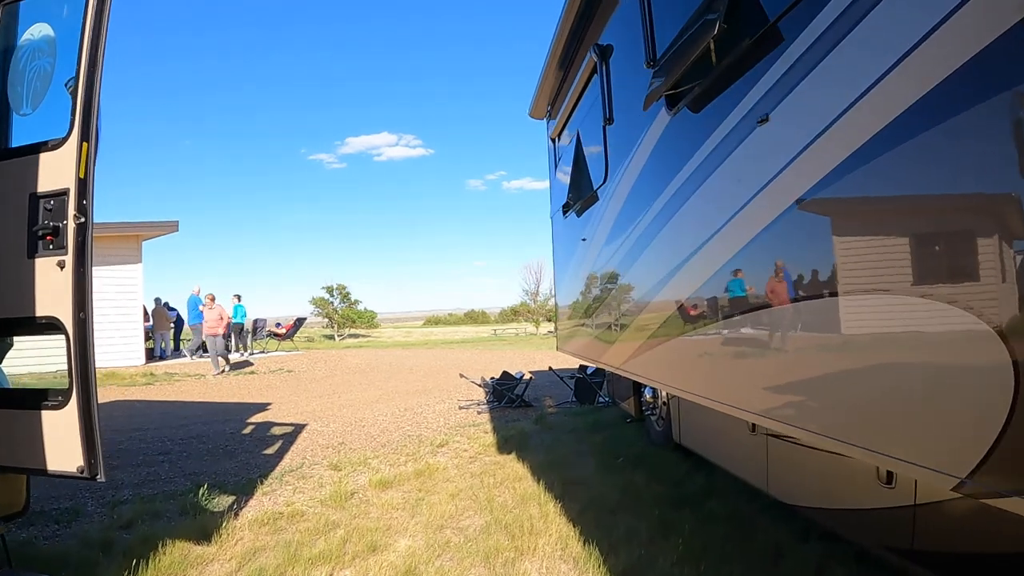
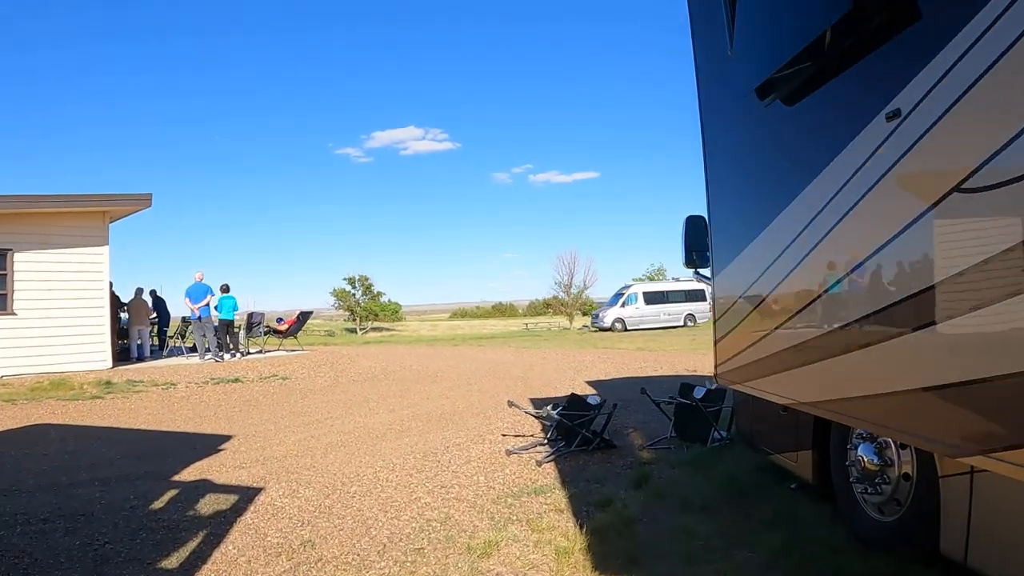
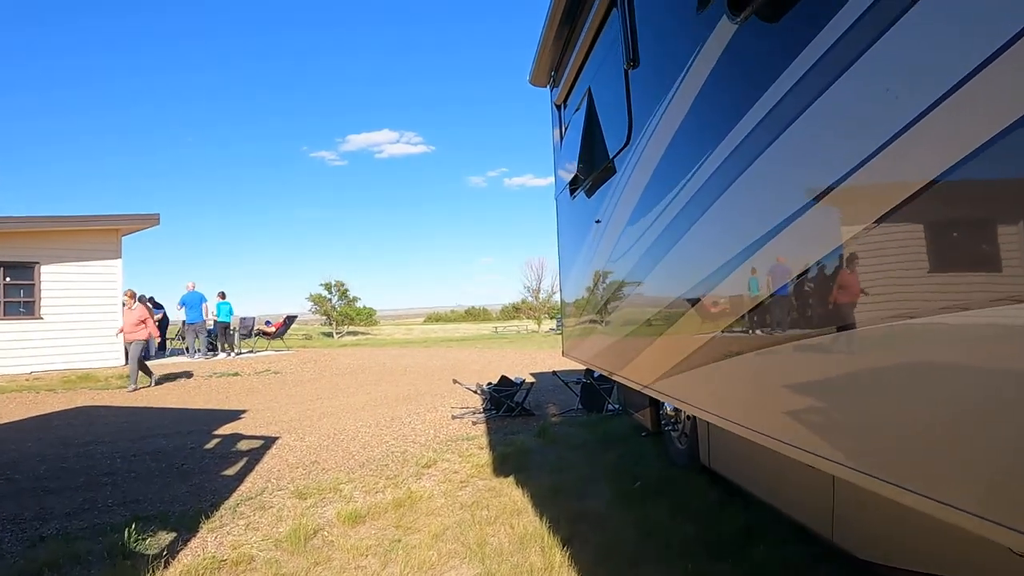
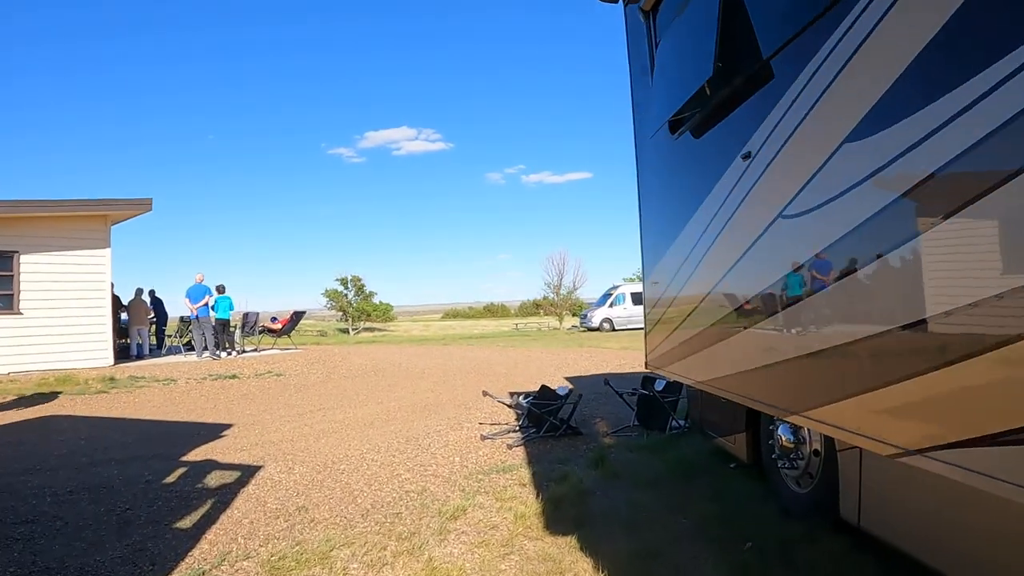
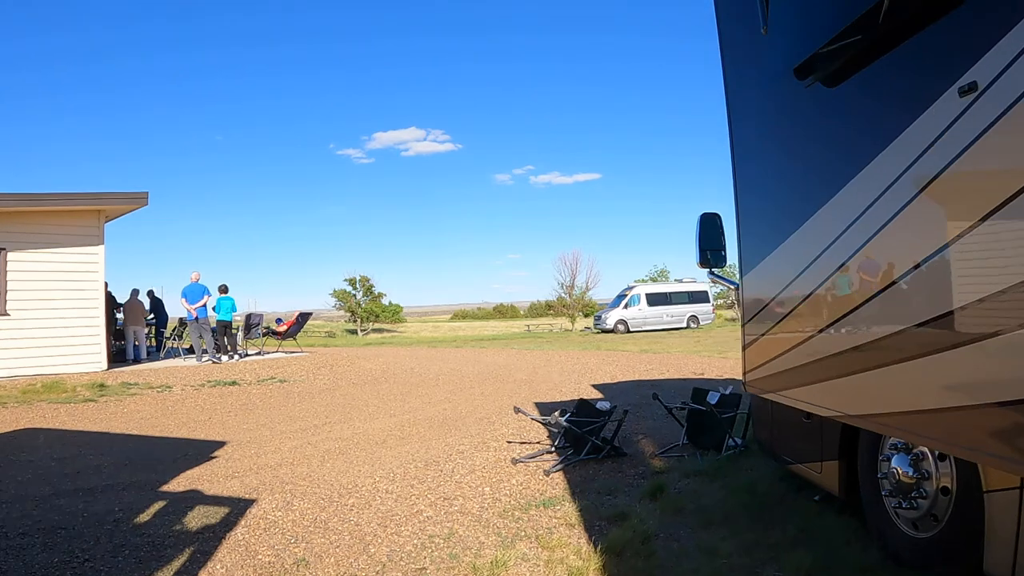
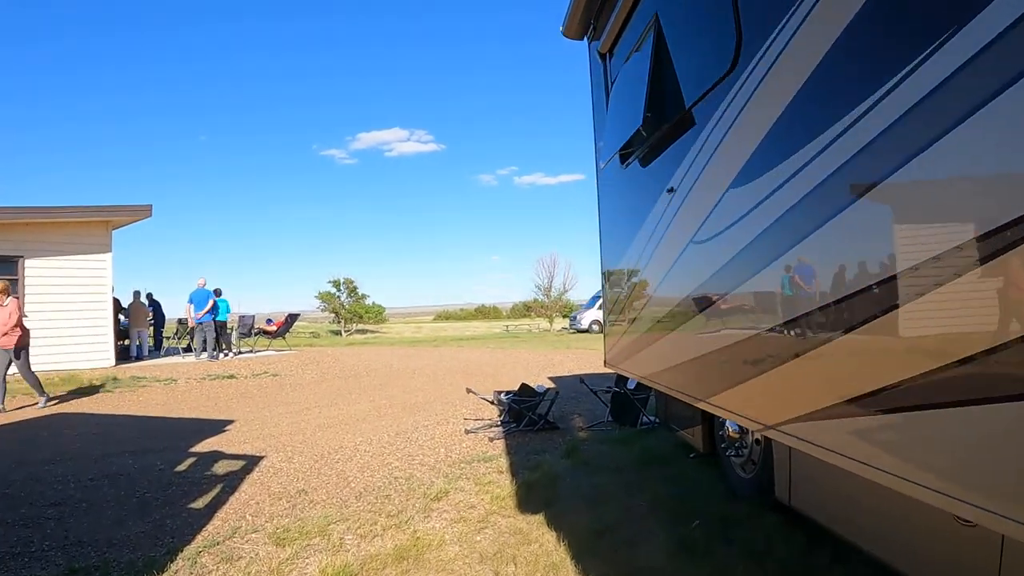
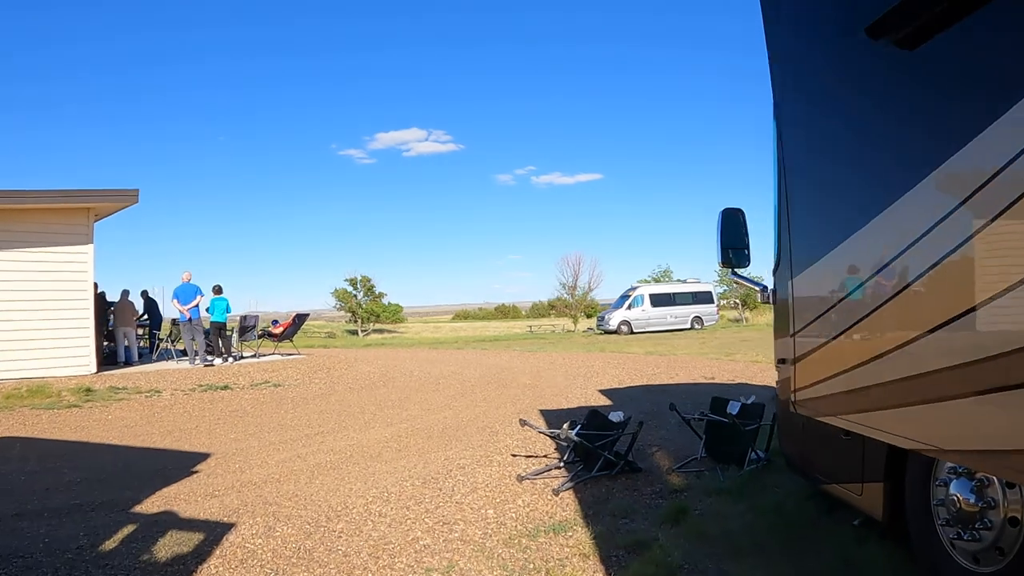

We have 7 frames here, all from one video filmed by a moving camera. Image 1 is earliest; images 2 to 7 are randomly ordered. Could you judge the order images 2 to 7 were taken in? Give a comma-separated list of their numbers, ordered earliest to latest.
3, 6, 4, 2, 5, 7
